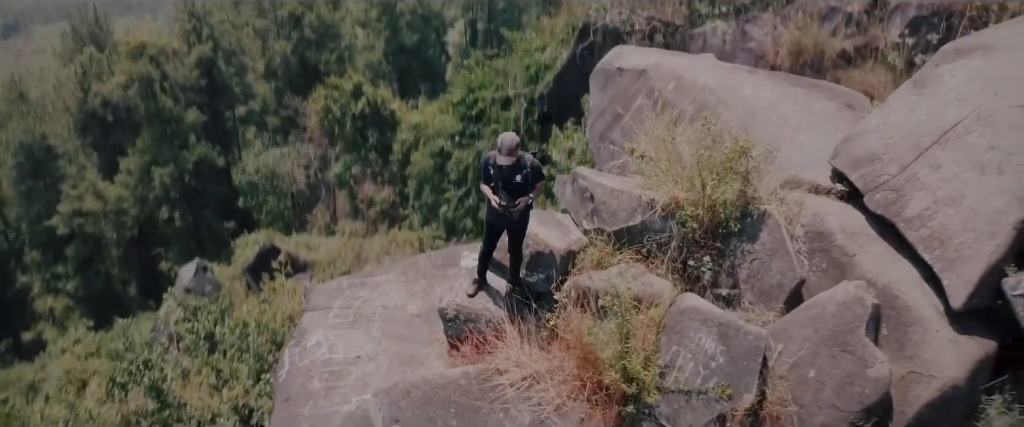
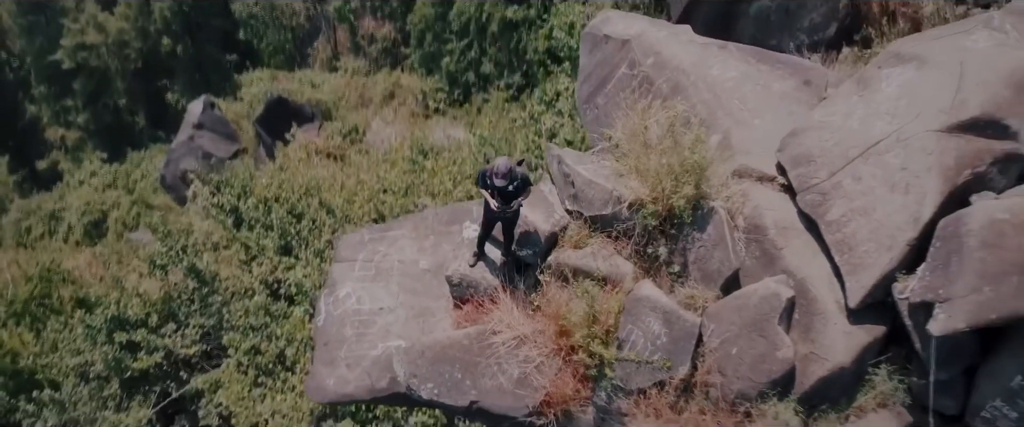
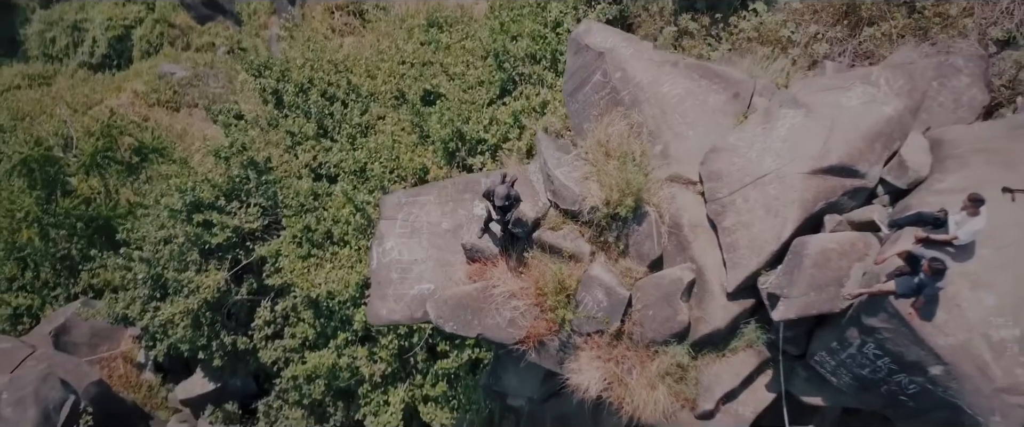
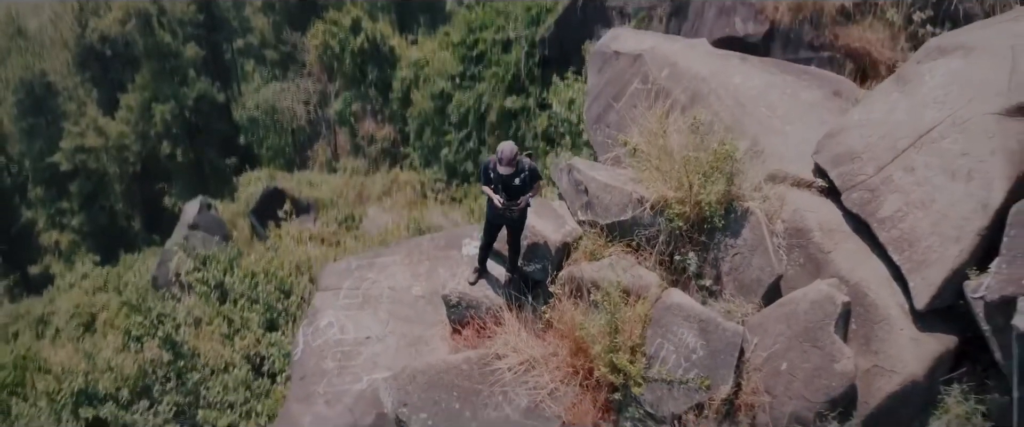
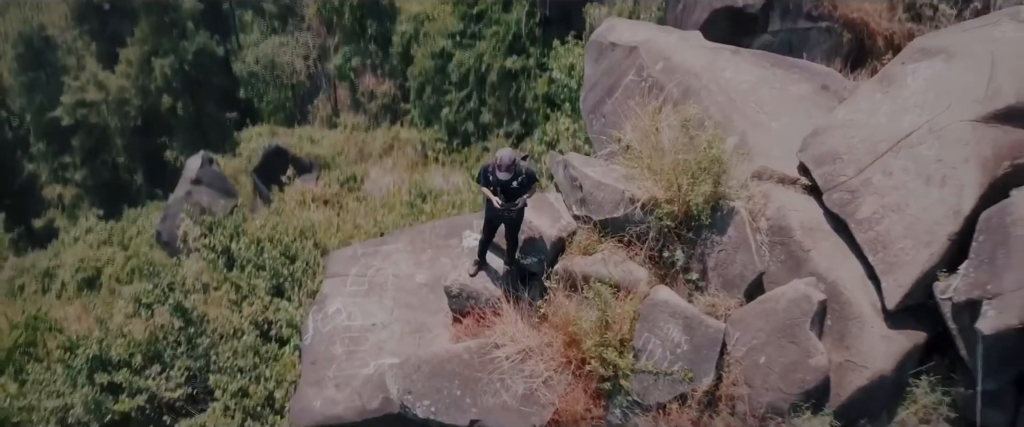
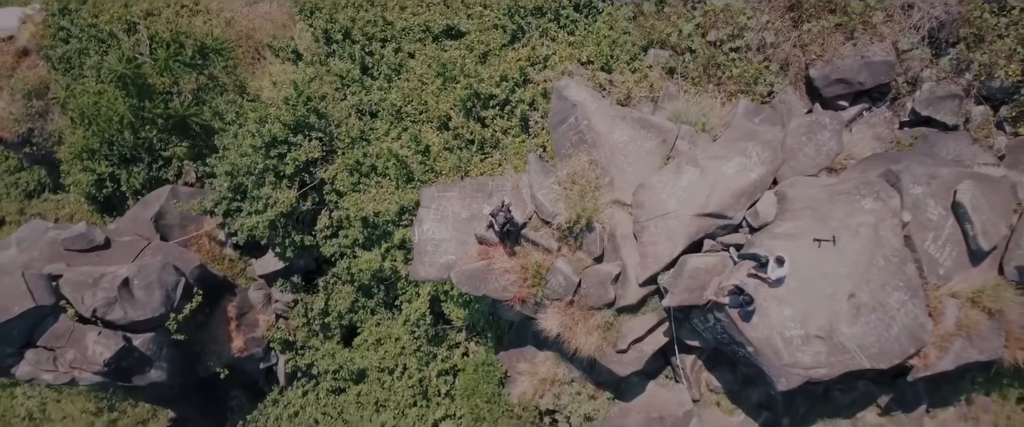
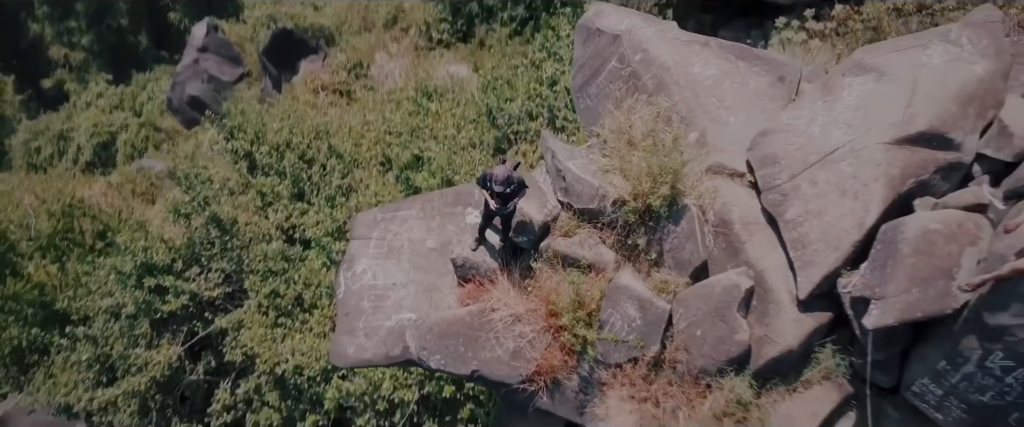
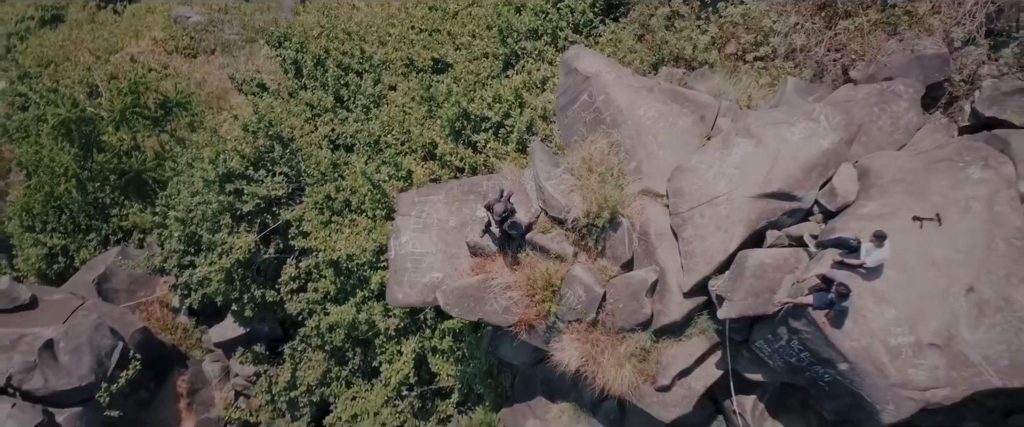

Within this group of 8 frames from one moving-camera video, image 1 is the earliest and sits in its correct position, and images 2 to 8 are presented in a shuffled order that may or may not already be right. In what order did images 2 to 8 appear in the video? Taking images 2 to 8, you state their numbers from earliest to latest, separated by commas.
4, 5, 2, 7, 3, 8, 6
